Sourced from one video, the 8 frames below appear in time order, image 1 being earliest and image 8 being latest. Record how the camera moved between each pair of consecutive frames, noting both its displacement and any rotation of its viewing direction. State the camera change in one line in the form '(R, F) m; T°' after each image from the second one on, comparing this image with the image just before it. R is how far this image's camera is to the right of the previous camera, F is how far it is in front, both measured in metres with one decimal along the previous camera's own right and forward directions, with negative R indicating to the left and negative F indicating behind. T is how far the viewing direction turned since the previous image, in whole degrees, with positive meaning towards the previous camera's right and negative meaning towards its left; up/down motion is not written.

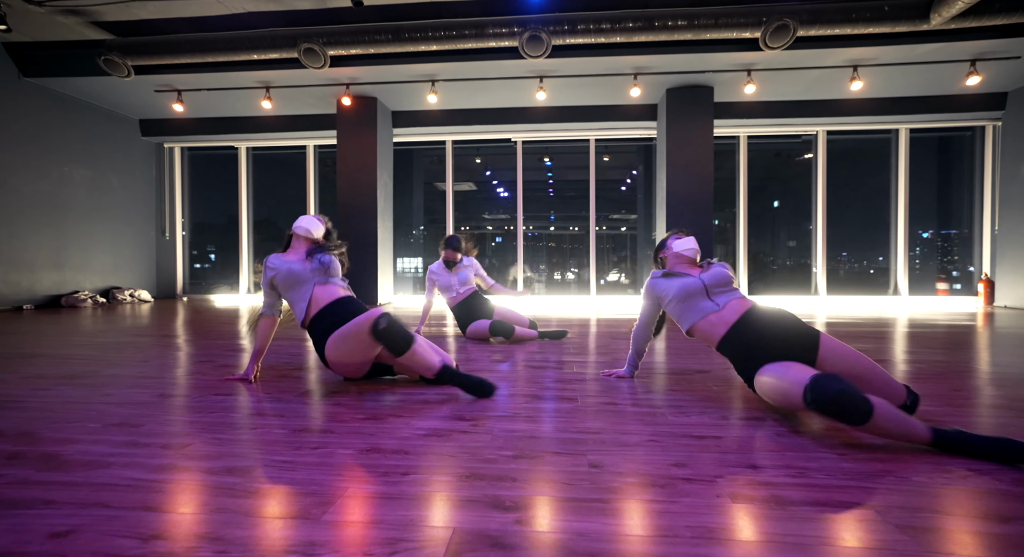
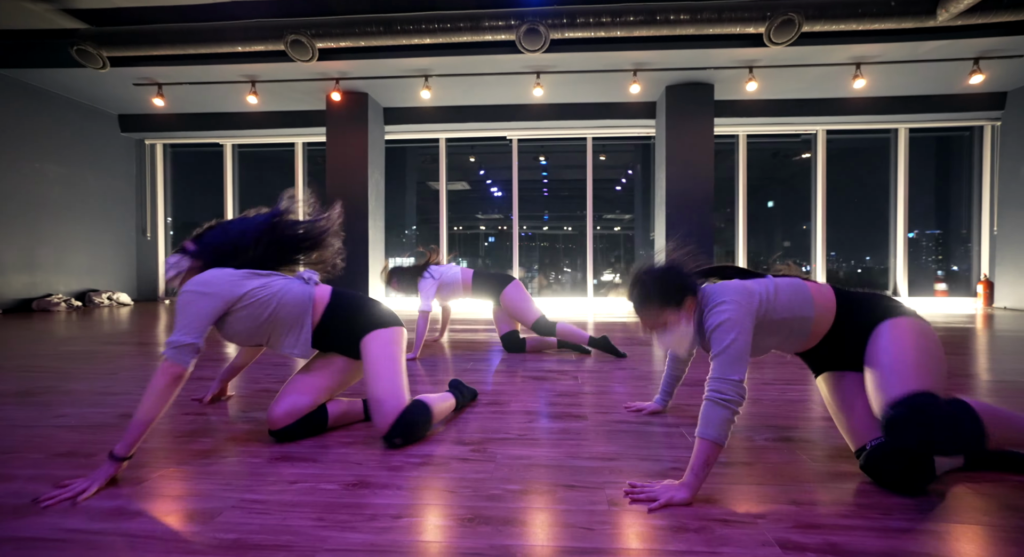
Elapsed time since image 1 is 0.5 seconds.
(-0.1, +0.2) m; +1°
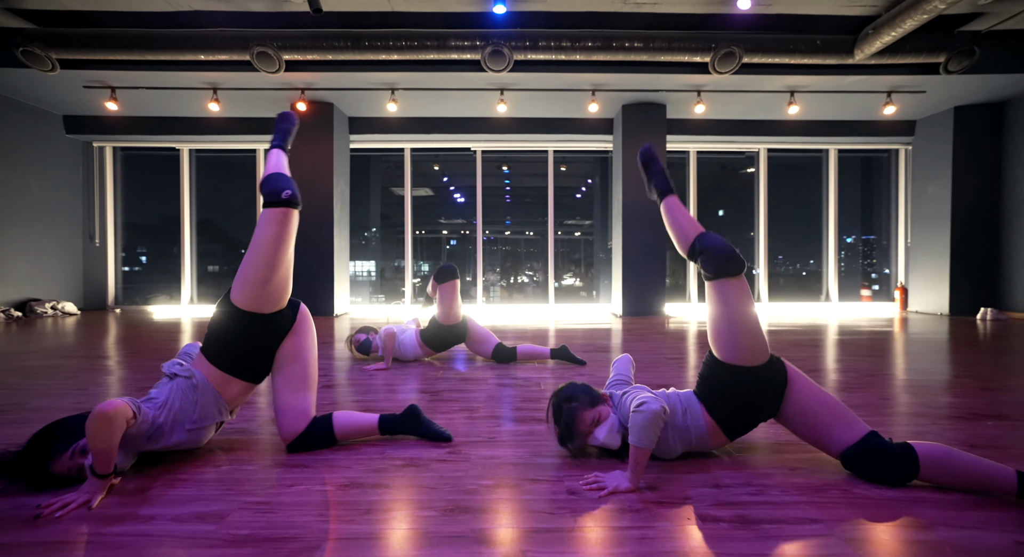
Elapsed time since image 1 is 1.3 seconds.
(-0.1, -0.2) m; +5°
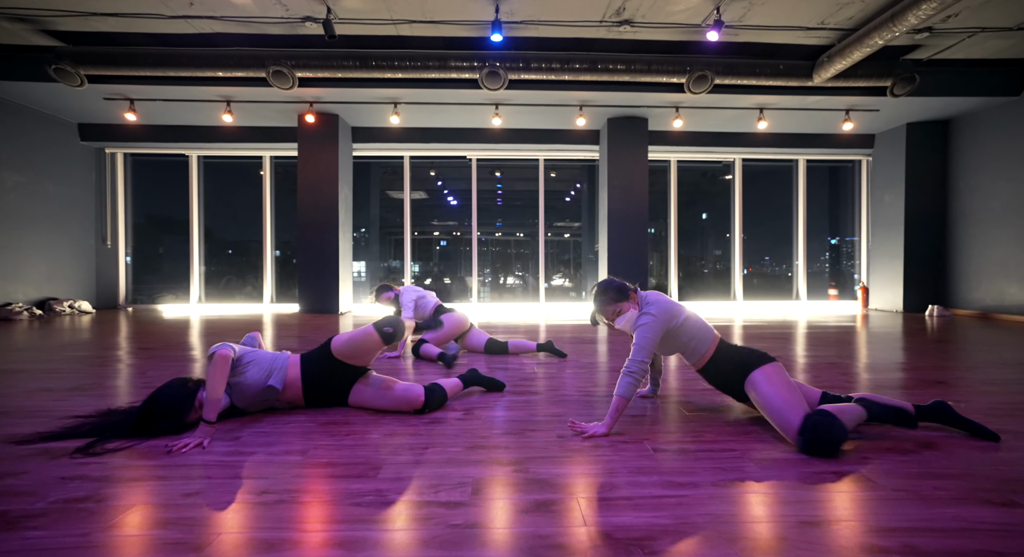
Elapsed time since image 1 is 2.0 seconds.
(-0.1, -0.5) m; +1°
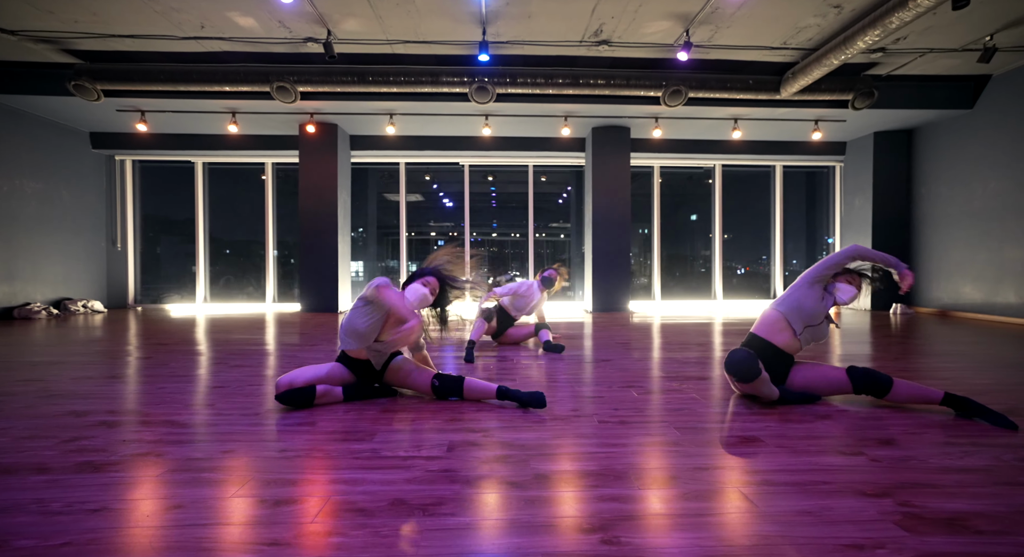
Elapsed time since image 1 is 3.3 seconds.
(+0.1, -0.4) m; 0°
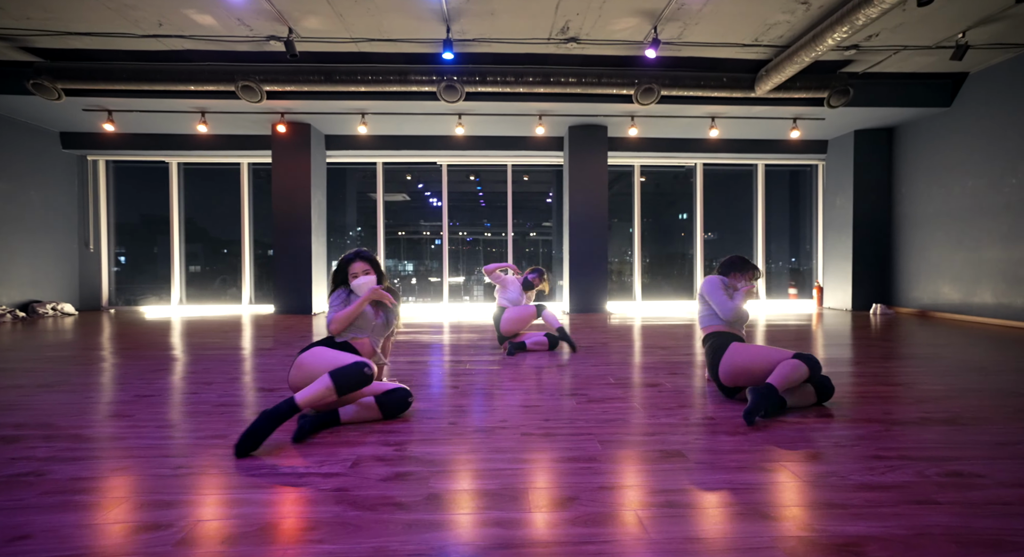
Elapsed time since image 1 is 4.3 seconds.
(+0.3, +0.1) m; 0°
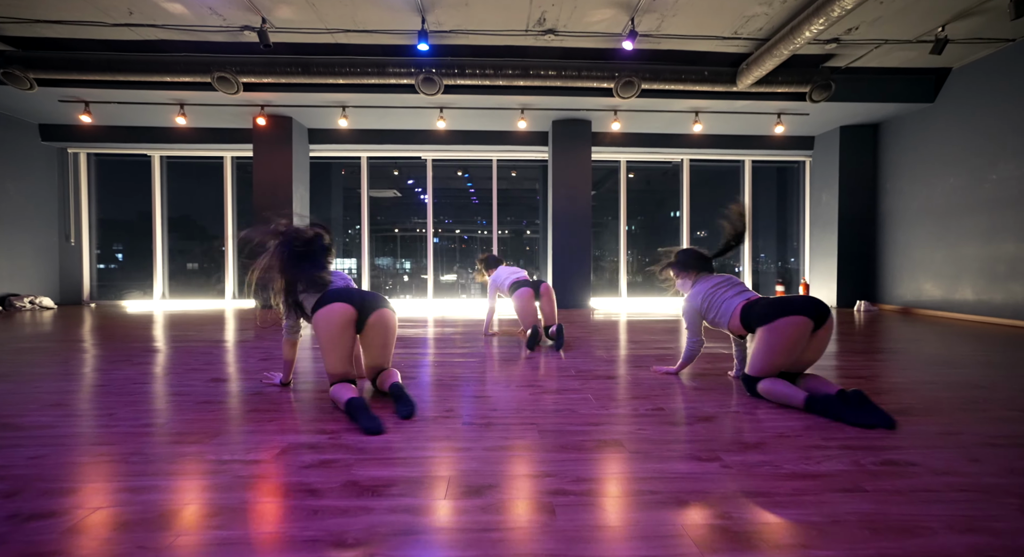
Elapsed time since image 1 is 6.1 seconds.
(+0.2, 0.0) m; 0°
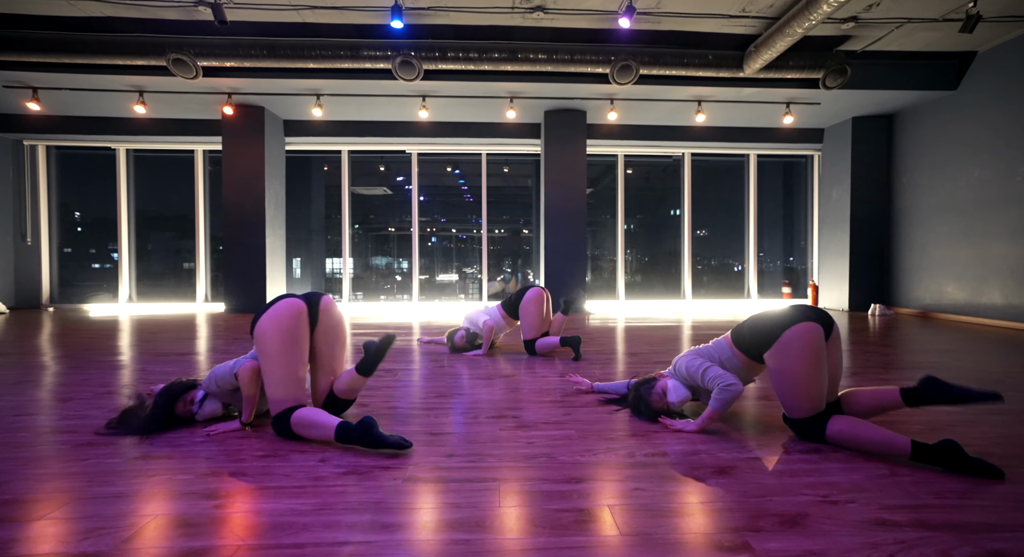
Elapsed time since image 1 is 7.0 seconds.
(+0.1, +0.5) m; 0°
